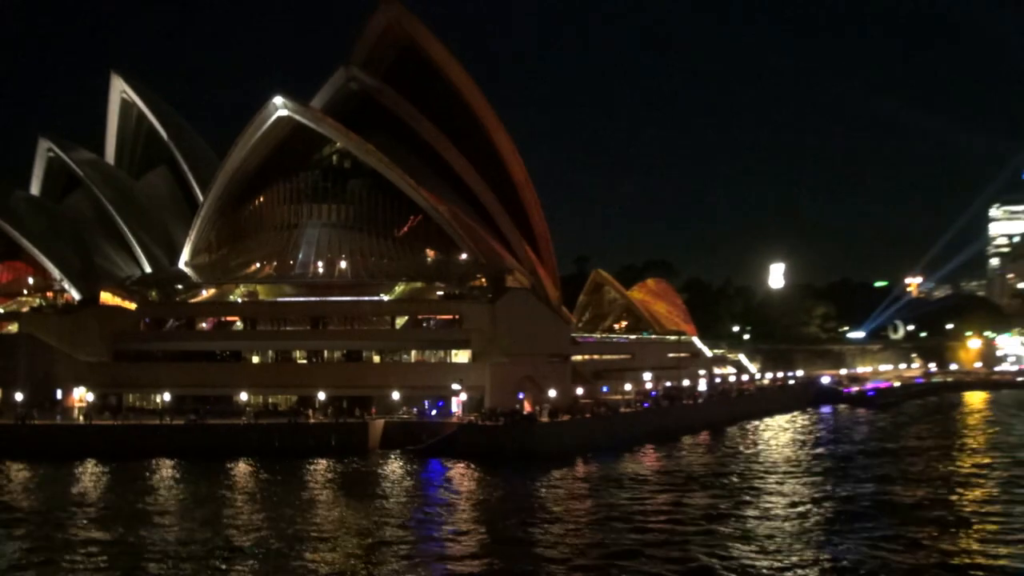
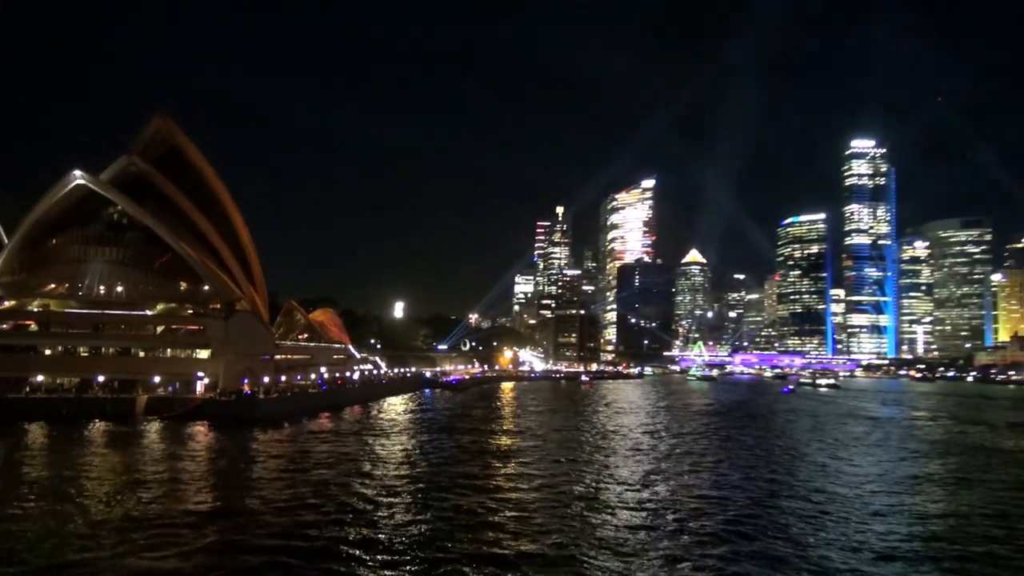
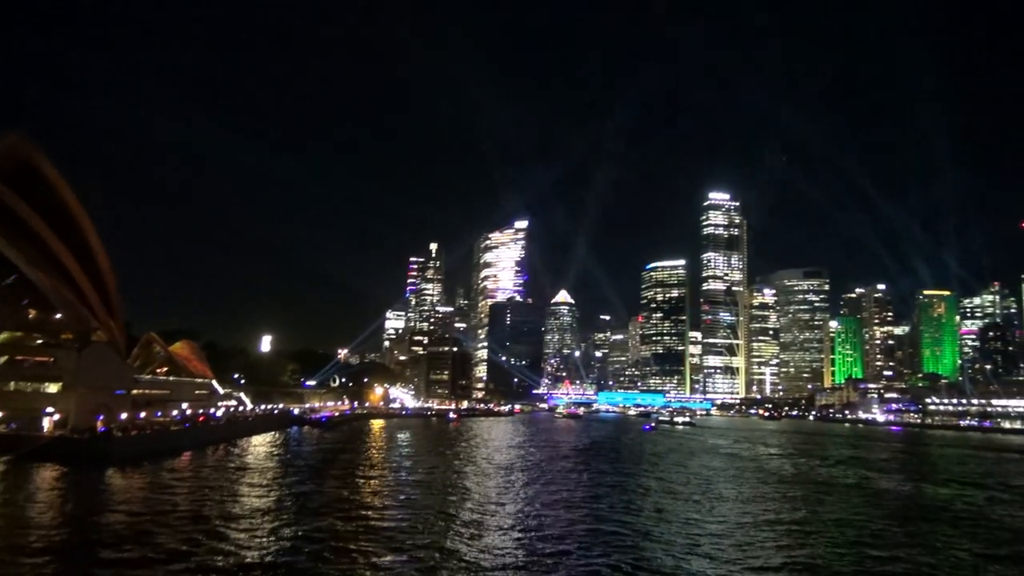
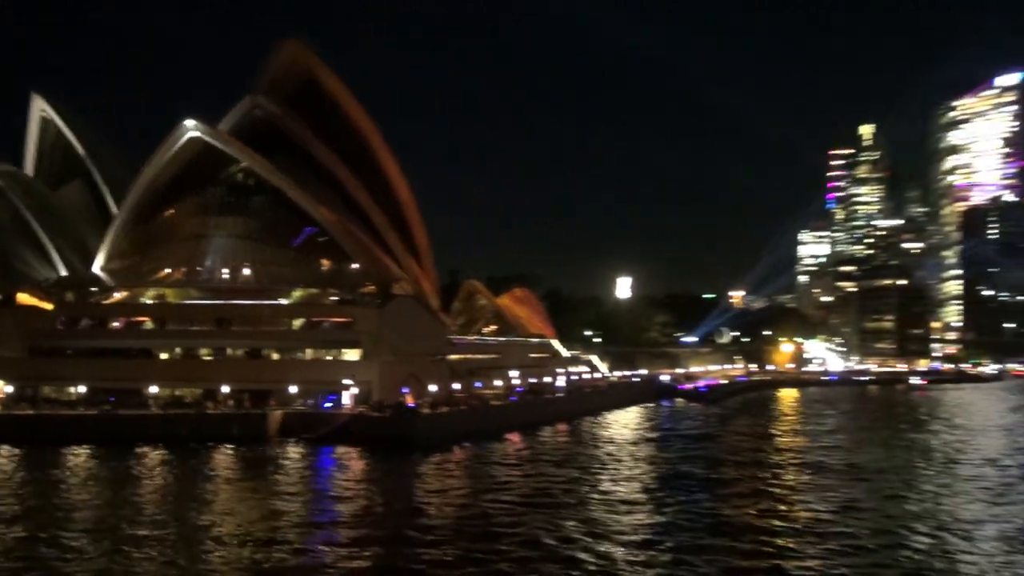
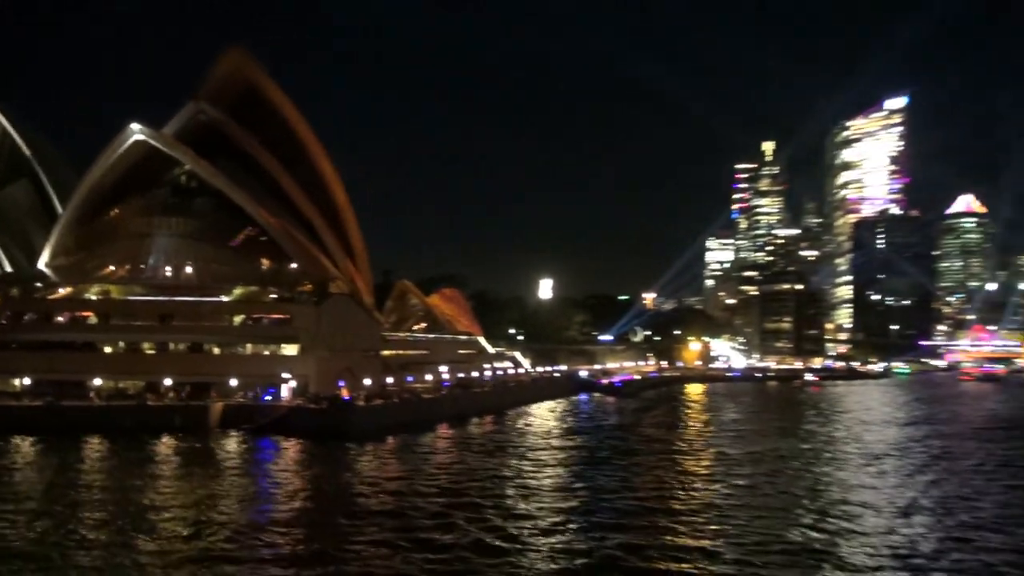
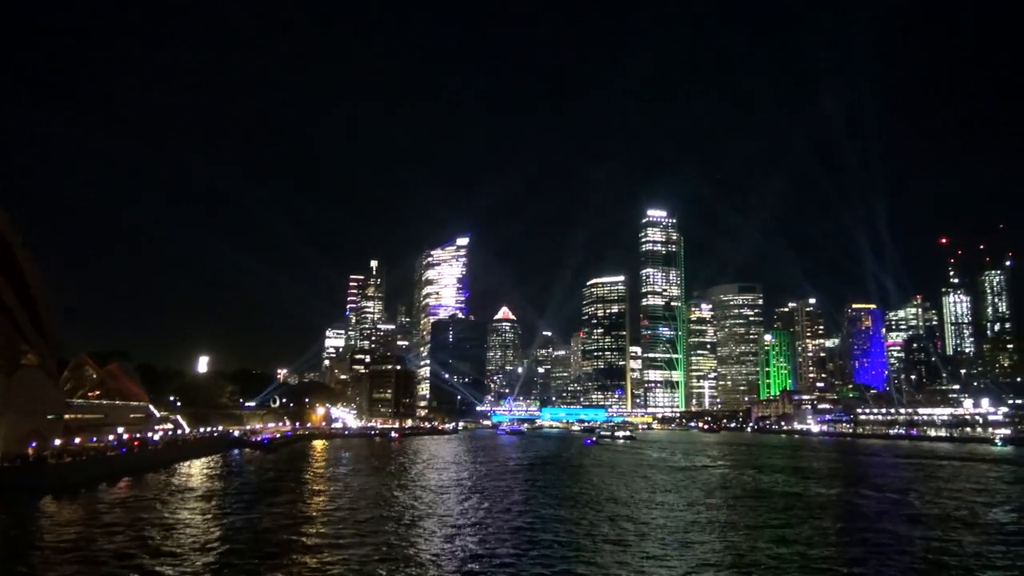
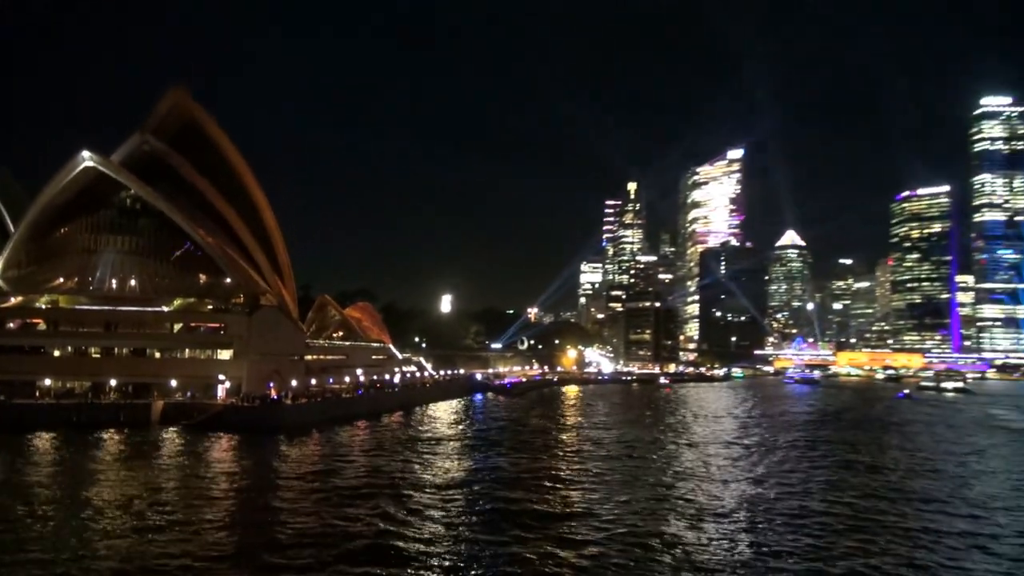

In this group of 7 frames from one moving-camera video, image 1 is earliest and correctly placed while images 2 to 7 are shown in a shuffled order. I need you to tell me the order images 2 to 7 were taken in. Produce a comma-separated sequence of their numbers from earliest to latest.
4, 5, 7, 2, 3, 6
